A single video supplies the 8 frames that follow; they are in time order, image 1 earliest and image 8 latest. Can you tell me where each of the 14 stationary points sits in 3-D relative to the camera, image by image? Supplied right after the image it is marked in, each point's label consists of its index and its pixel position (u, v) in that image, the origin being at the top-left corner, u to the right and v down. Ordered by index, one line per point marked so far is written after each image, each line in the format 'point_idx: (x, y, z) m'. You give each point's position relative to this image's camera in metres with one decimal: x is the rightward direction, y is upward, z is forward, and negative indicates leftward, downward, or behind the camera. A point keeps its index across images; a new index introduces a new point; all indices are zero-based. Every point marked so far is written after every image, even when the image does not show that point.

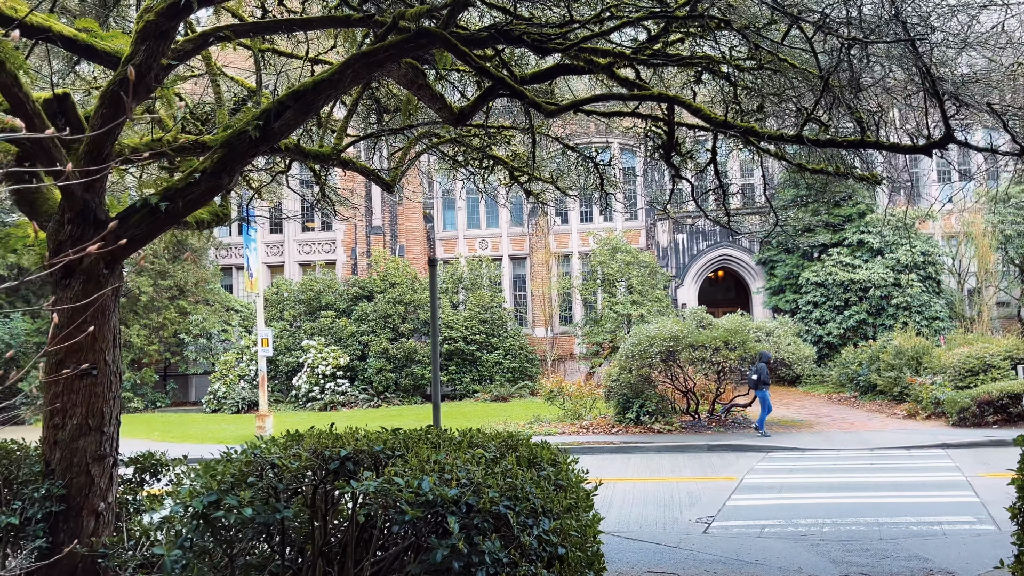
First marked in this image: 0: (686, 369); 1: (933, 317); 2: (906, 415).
0: (+3.1, -1.4, +14.0) m
1: (+10.5, -0.7, +19.8) m
2: (+7.3, -2.4, +14.8) m
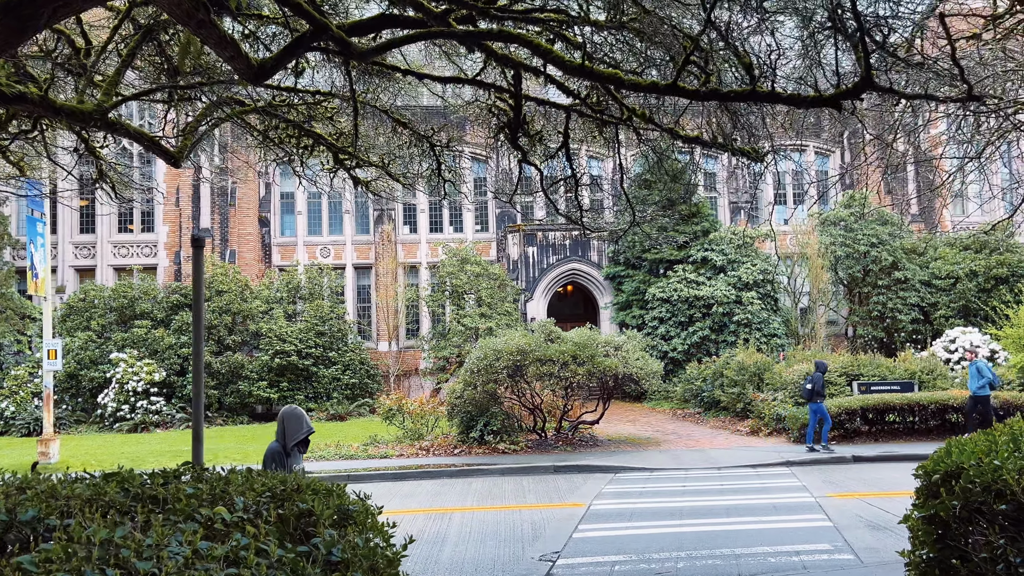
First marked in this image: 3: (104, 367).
0: (+0.4, -1.6, +13.2) m
1: (+6.6, -1.2, +20.3) m
2: (+4.4, -2.7, +14.7) m
3: (-10.1, -2.0, +19.7) m
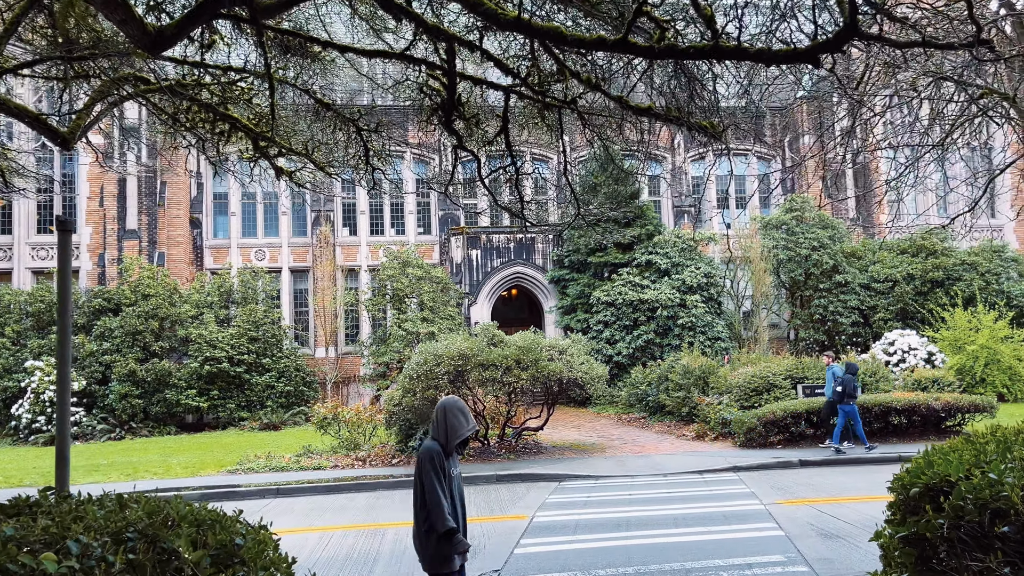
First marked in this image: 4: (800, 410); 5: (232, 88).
0: (-0.6, -1.7, +12.7) m
1: (+5.2, -1.3, +20.2) m
2: (+3.3, -2.7, +14.5) m
3: (-11.5, -2.0, +18.5) m
4: (+4.5, -1.9, +12.5) m
5: (-2.0, +1.5, +5.8) m
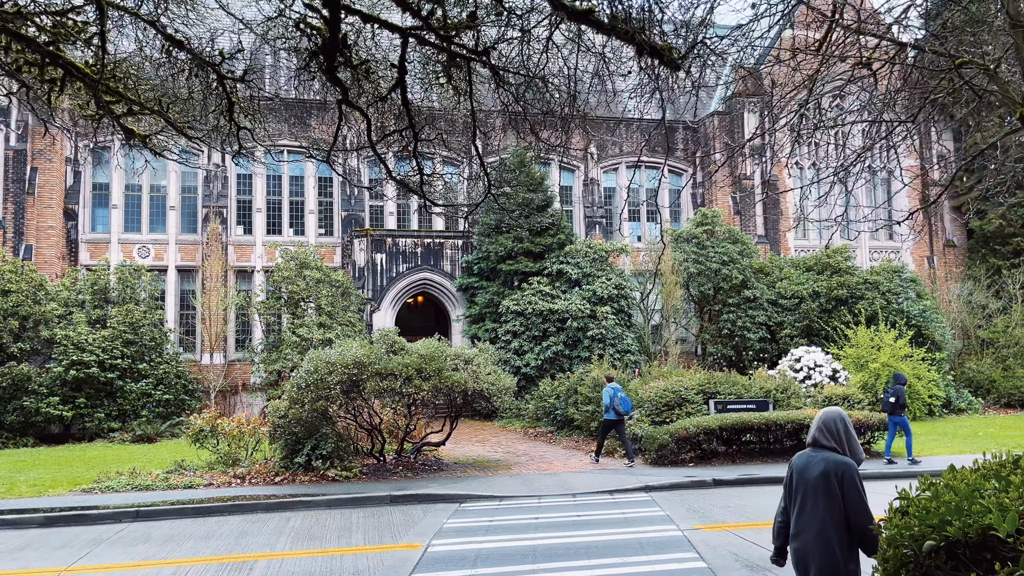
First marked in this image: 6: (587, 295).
0: (-2.1, -1.7, +11.7) m
1: (+2.8, -1.5, +19.8) m
2: (+1.6, -2.9, +13.9) m
3: (-13.5, -1.8, +16.2) m
4: (+3.0, -2.1, +12.0) m
5: (-2.6, +1.6, +4.7) m
6: (+1.9, -0.2, +19.9) m
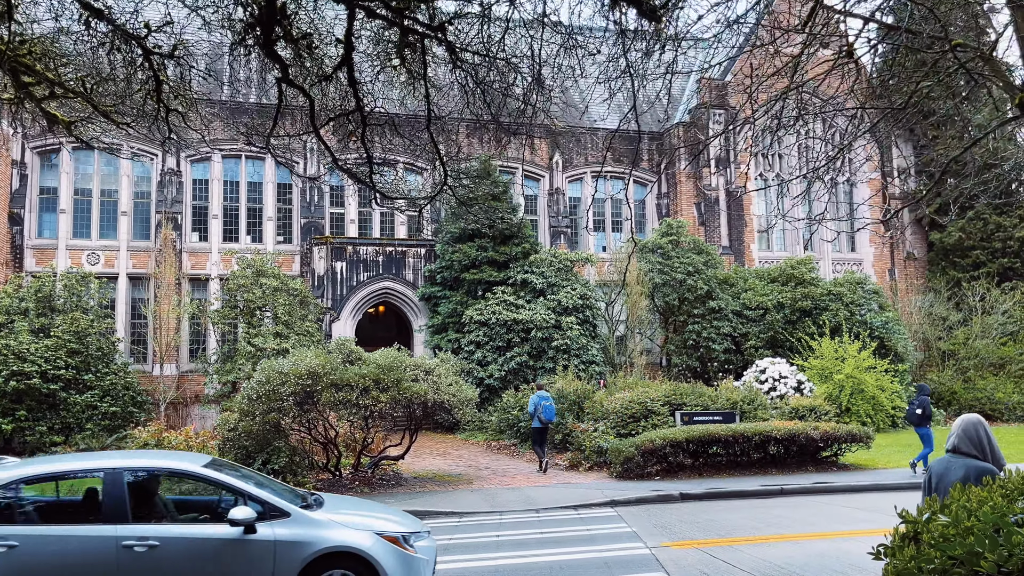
0: (-2.6, -1.8, +11.2) m
1: (+1.9, -1.8, +19.5) m
2: (+0.9, -3.0, +13.5) m
3: (-14.2, -1.9, +15.1) m
4: (+2.5, -2.2, +11.8) m
5: (-2.8, +1.6, +4.2) m
6: (+1.0, -0.4, +19.6) m
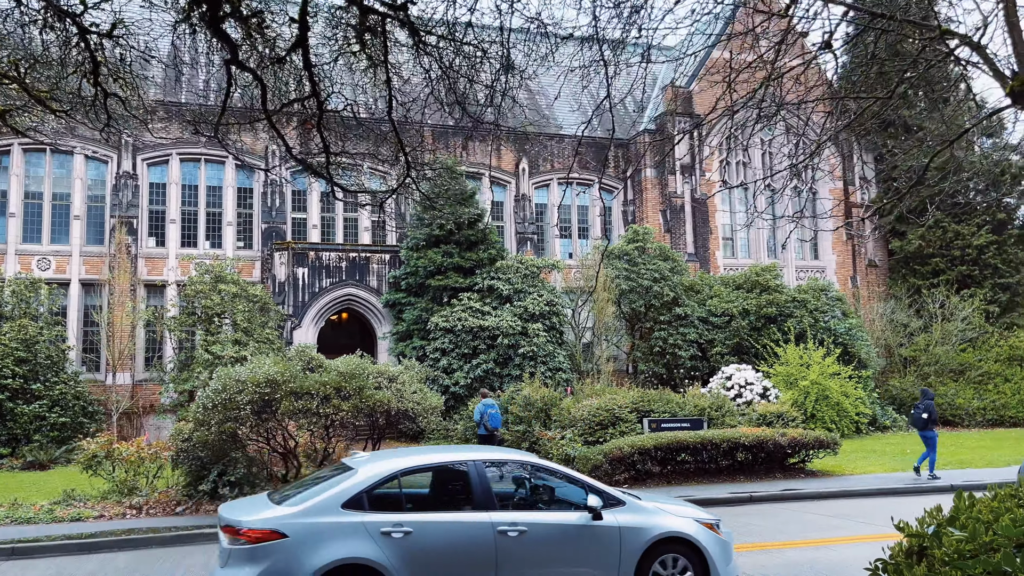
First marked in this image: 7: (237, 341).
0: (-3.1, -1.9, +10.8) m
1: (+1.1, -2.0, +19.3) m
2: (+0.4, -3.1, +13.3) m
3: (-14.9, -2.0, +14.3) m
4: (+2.0, -2.3, +11.6) m
5: (-3.0, +1.6, +3.9) m
6: (+0.1, -0.6, +19.4) m
7: (-6.2, -1.2, +18.1) m
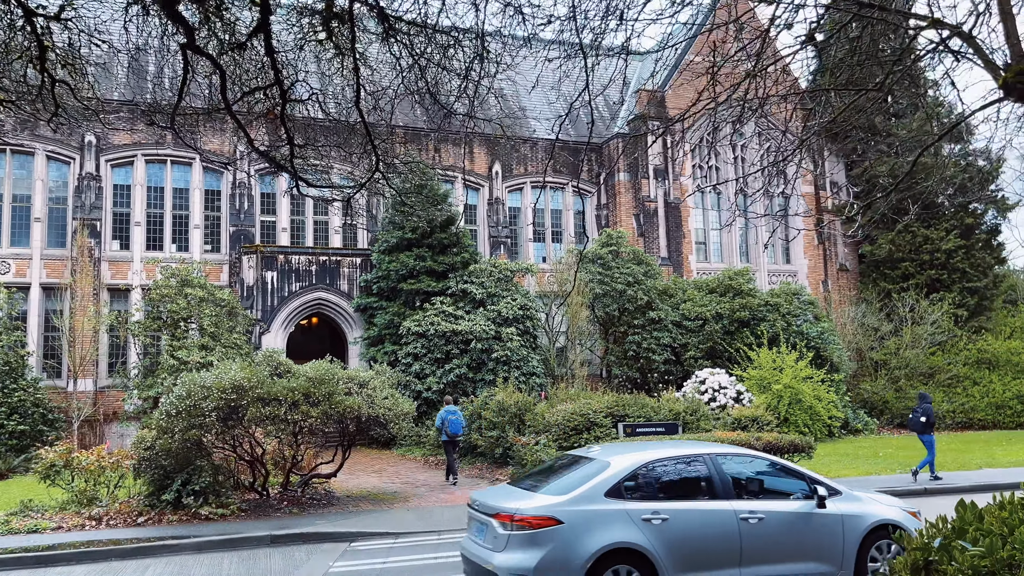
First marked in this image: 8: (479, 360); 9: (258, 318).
0: (-3.4, -1.9, +10.5) m
1: (+0.4, -2.1, +19.2) m
2: (-0.1, -3.2, +13.1) m
3: (-15.3, -2.1, +13.6) m
4: (+1.6, -2.3, +11.5) m
5: (-3.1, +1.6, +3.6) m
6: (-0.5, -0.7, +19.2) m
7: (-6.8, -1.3, +17.7) m
8: (-0.8, -1.7, +18.9) m
9: (-6.3, -0.7, +19.8) m
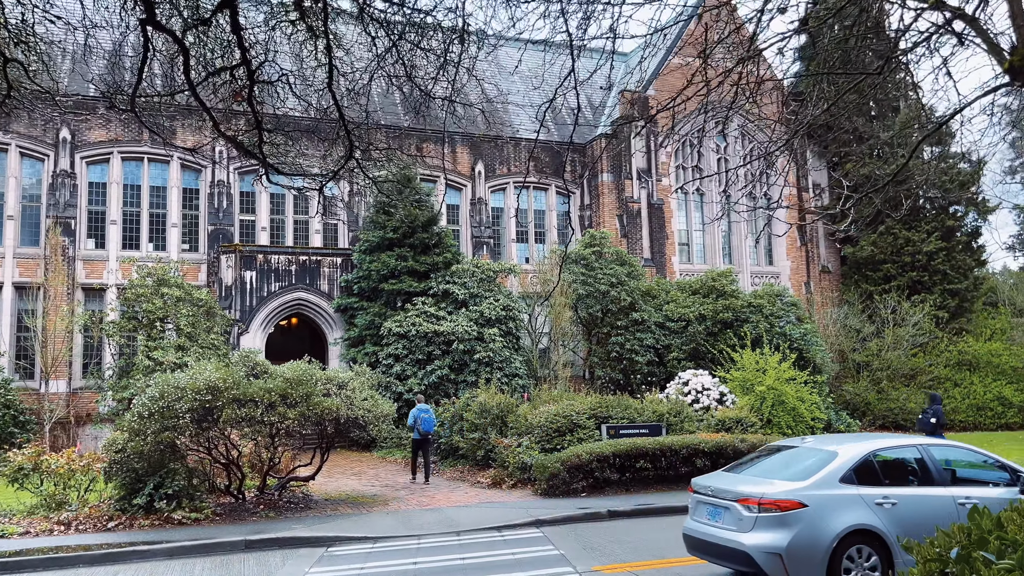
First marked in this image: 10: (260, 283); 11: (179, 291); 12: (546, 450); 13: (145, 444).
0: (-3.7, -1.9, +10.2) m
1: (0.0, -2.1, +19.0) m
2: (-0.4, -3.2, +12.9) m
3: (-15.6, -2.1, +13.1) m
4: (+1.3, -2.3, +11.3) m
5: (-3.2, +1.6, +3.4) m
6: (-0.9, -0.7, +19.0) m
7: (-7.2, -1.3, +17.4) m
8: (-1.2, -1.7, +18.7) m
9: (-6.7, -0.7, +19.5) m
10: (-6.3, +0.1, +20.0) m
11: (-7.5, -0.1, +17.9) m
12: (+0.6, -2.6, +12.9) m
13: (-4.5, -1.9, +9.8) m
